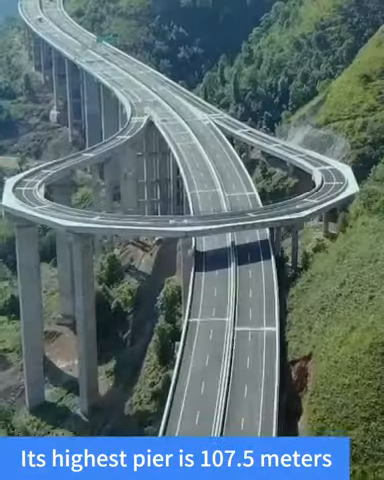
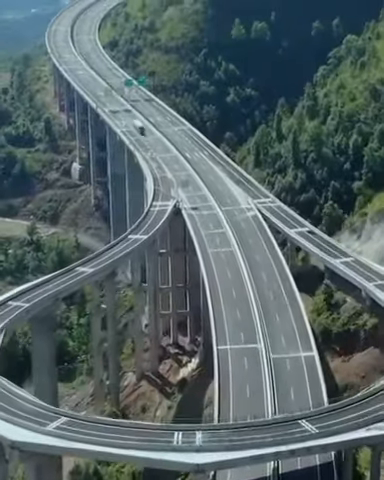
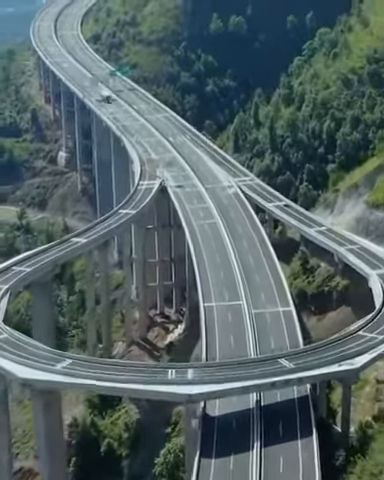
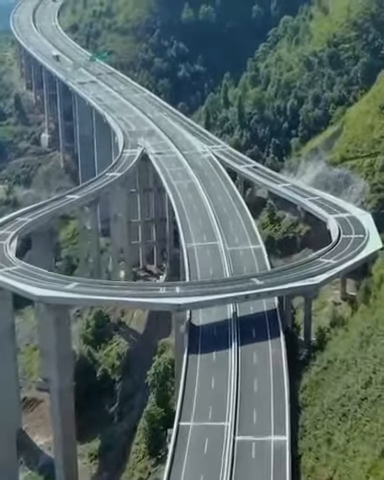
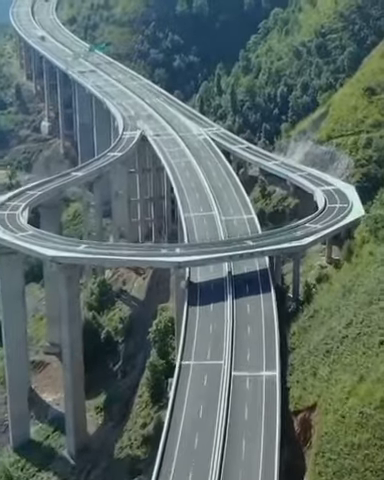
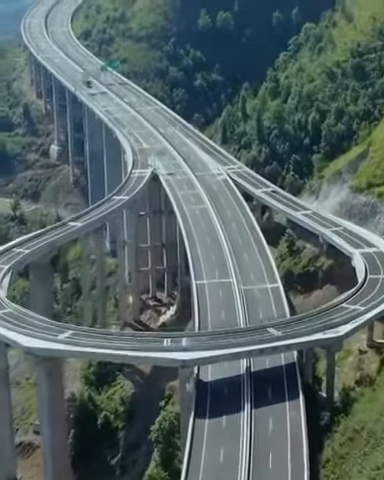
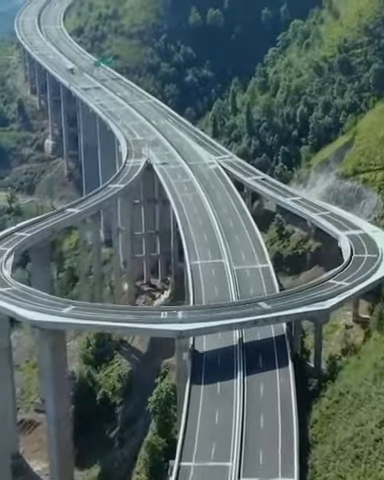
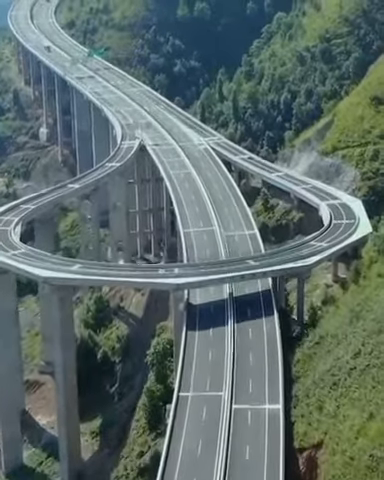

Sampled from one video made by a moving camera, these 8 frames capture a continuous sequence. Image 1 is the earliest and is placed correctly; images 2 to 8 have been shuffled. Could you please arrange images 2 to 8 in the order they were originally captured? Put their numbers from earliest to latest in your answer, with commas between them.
5, 8, 4, 7, 6, 3, 2
